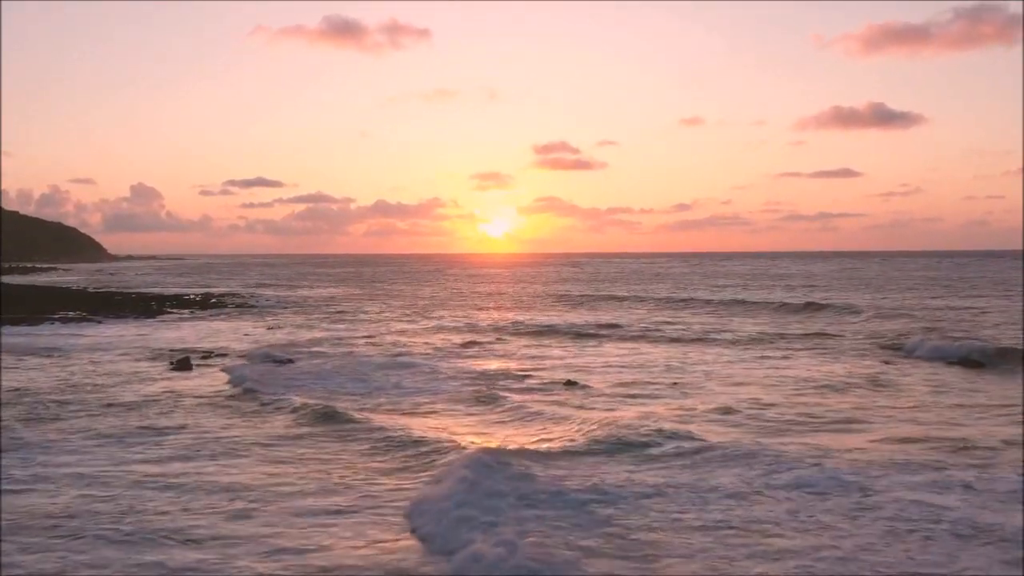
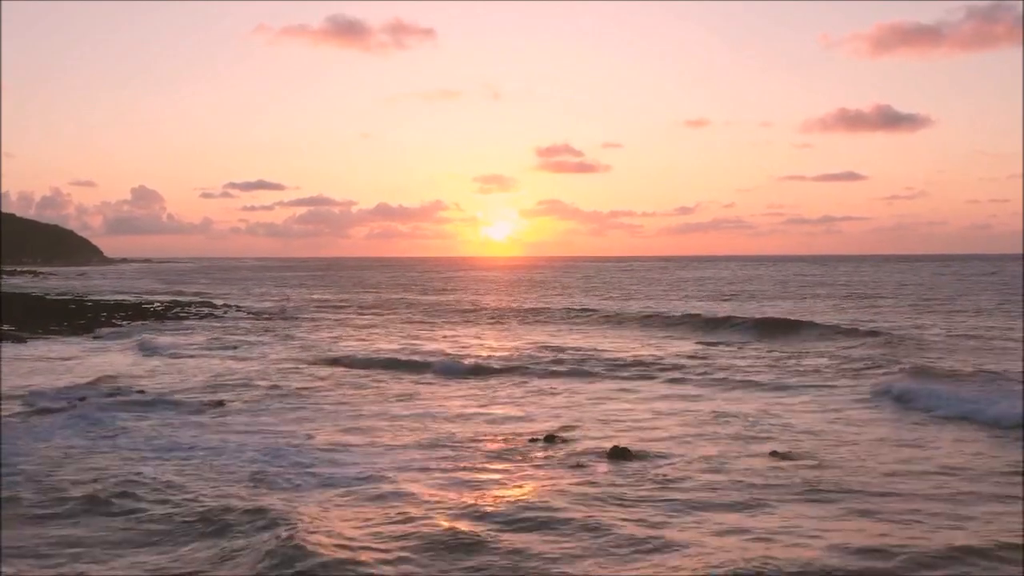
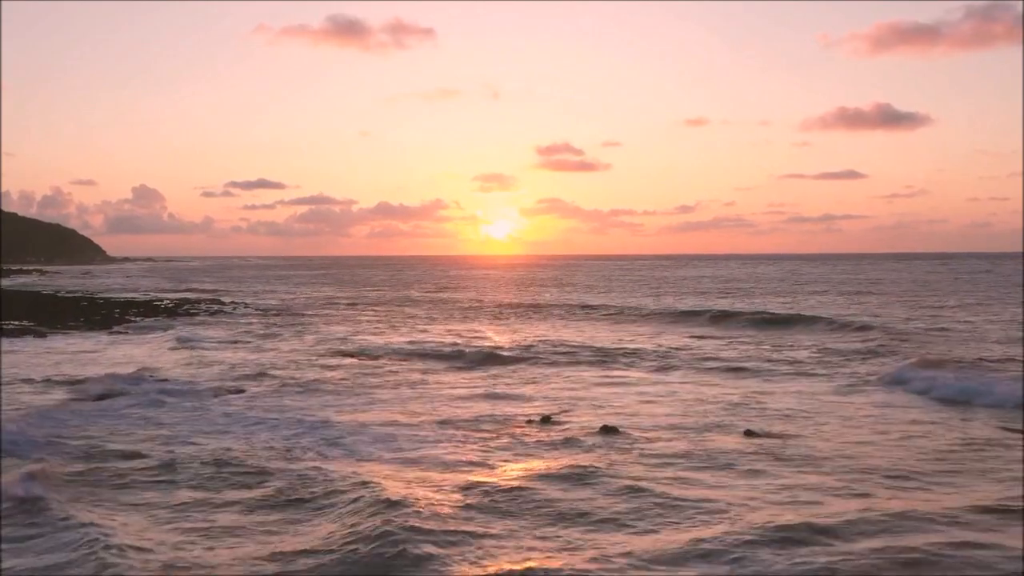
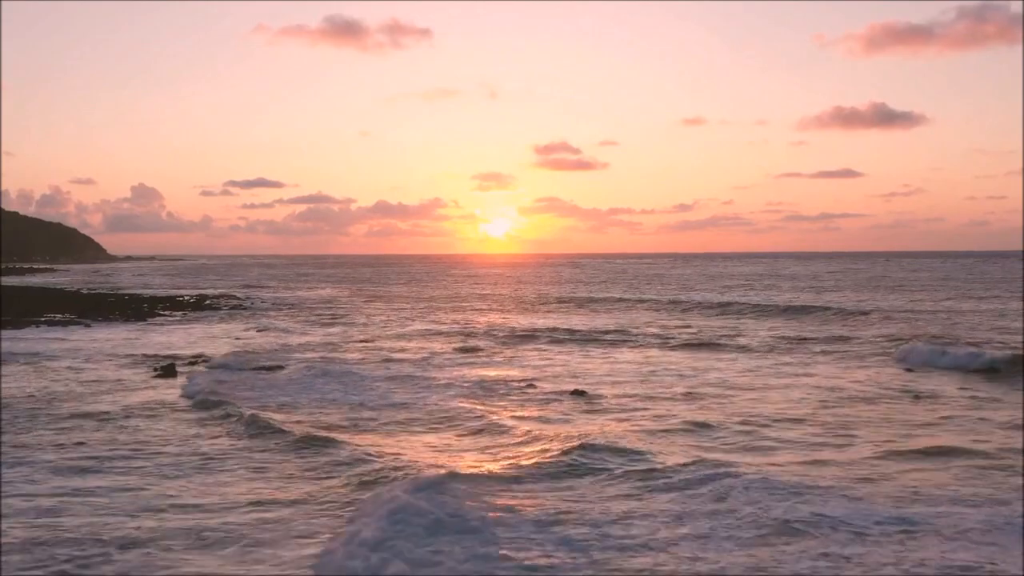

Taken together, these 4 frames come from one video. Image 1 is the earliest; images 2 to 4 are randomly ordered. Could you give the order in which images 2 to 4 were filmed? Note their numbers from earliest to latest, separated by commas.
4, 3, 2
